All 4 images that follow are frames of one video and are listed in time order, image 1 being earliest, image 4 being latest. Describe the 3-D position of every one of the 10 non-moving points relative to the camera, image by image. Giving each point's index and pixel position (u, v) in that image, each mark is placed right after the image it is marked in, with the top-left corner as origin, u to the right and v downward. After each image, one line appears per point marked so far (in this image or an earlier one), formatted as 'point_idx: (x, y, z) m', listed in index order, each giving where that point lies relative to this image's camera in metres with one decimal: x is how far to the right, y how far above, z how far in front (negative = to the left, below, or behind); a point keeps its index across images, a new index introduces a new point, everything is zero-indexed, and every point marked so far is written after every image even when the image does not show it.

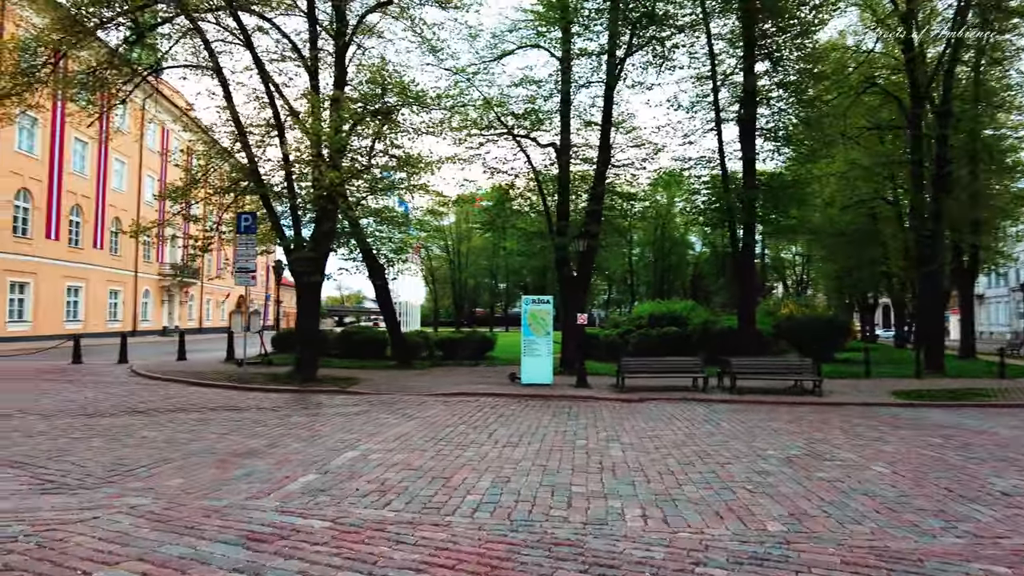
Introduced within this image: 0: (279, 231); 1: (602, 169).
0: (-6.0, +1.5, +16.7) m
1: (+2.6, +3.6, +19.2) m
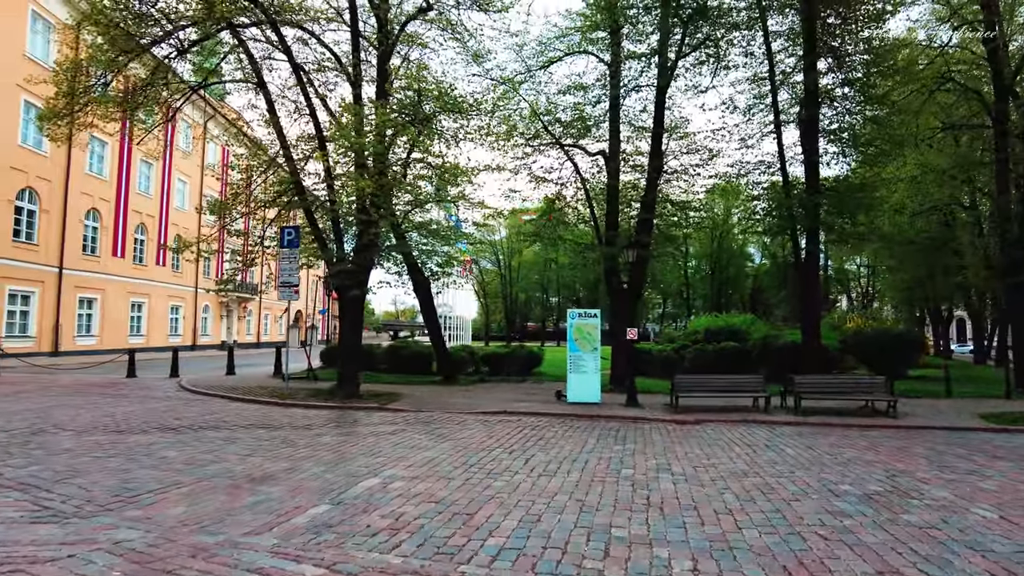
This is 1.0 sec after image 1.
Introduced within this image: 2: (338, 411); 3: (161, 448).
0: (-4.8, +1.1, +16.5) m
1: (+3.9, +3.2, +18.3) m
2: (-3.6, -2.5, +13.5) m
3: (-4.6, -2.1, +8.5) m
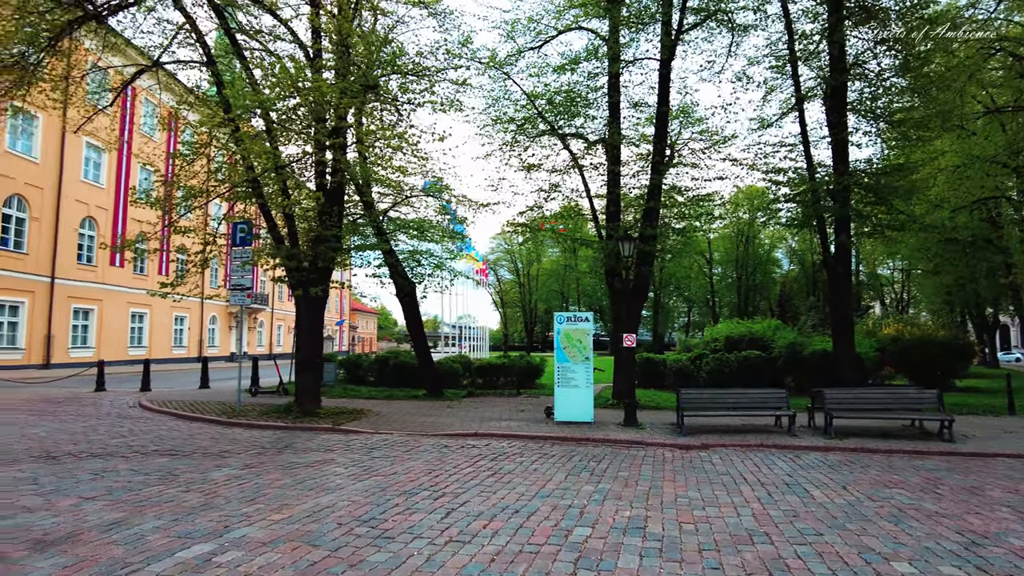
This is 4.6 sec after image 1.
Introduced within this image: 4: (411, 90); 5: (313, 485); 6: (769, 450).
0: (-5.2, +1.0, +14.6) m
1: (+3.6, +3.2, +16.1) m
2: (-4.0, -2.5, +11.5) m
3: (-5.2, -2.0, +6.6) m
4: (-2.3, +4.4, +14.7) m
5: (-2.1, -2.0, +6.8) m
6: (+3.8, -2.4, +9.8) m
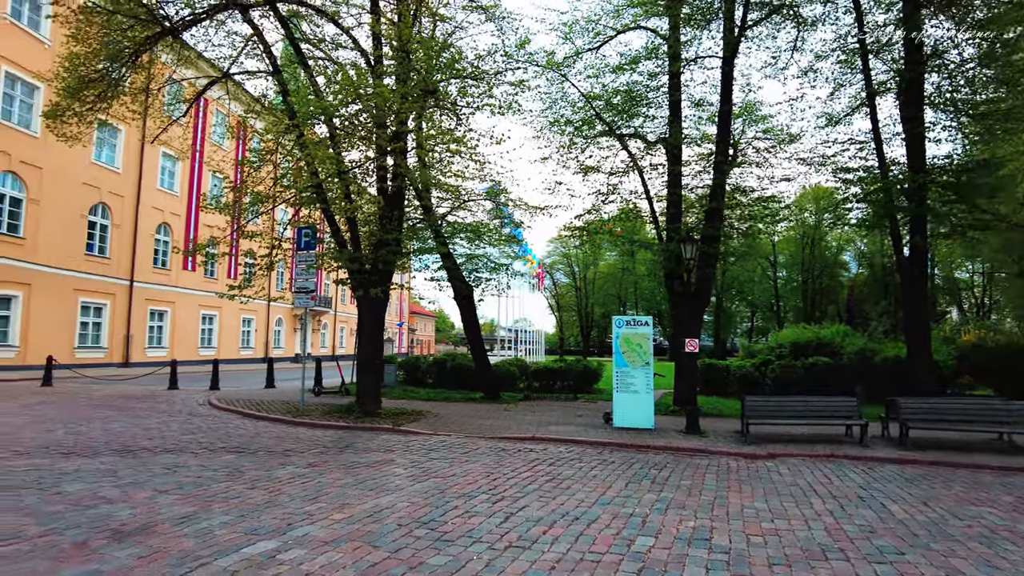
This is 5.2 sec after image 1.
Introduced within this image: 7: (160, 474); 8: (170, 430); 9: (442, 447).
0: (-3.9, +1.0, +14.9) m
1: (+5.0, +3.1, +15.7) m
2: (-3.0, -2.6, +11.7) m
3: (-4.6, -2.0, +7.0) m
4: (-1.0, +4.4, +14.8) m
5: (-1.4, -2.1, +6.9) m
6: (+4.7, -2.5, +9.4) m
7: (-4.0, -2.1, +7.4) m
8: (-6.0, -2.5, +11.5) m
9: (-1.1, -2.4, +10.1) m
